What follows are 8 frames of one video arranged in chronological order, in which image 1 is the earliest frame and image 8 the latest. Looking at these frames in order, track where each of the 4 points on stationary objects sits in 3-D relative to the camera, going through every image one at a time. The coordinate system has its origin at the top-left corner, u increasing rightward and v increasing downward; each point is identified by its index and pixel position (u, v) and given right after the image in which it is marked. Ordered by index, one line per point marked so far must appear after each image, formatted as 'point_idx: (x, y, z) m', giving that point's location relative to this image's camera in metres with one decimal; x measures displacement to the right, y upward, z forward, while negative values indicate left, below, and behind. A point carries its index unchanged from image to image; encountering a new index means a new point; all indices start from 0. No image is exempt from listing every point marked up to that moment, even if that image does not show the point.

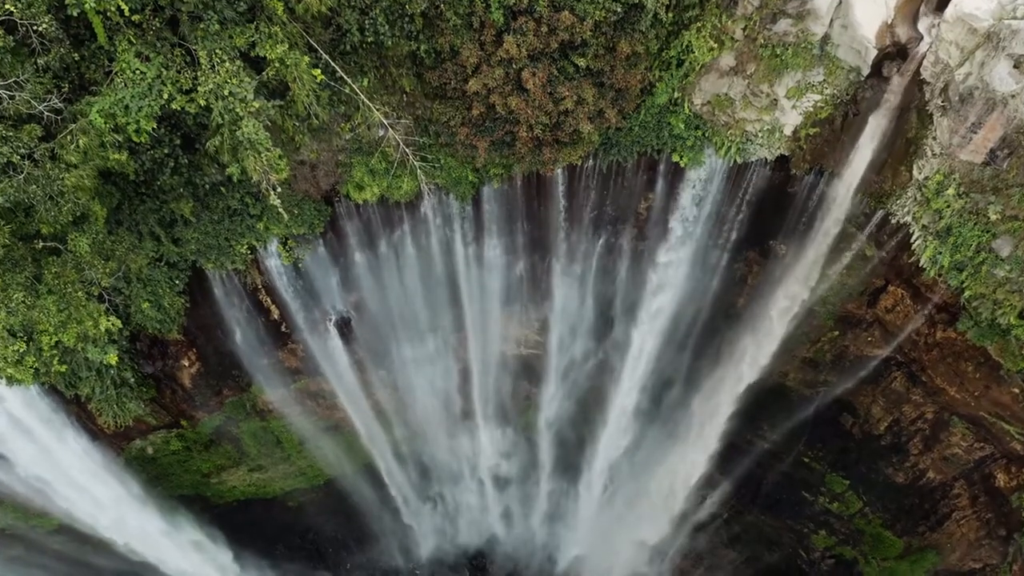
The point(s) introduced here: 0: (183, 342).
0: (-4.8, -0.8, +9.6) m
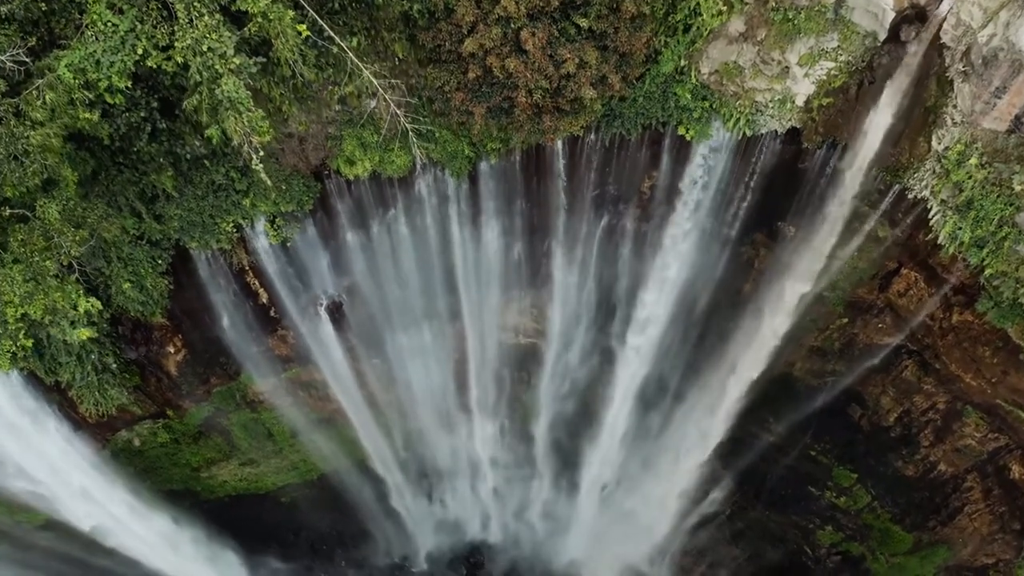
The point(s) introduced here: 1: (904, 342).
0: (-4.8, -0.5, +9.3) m
1: (+5.4, -0.8, +9.2) m
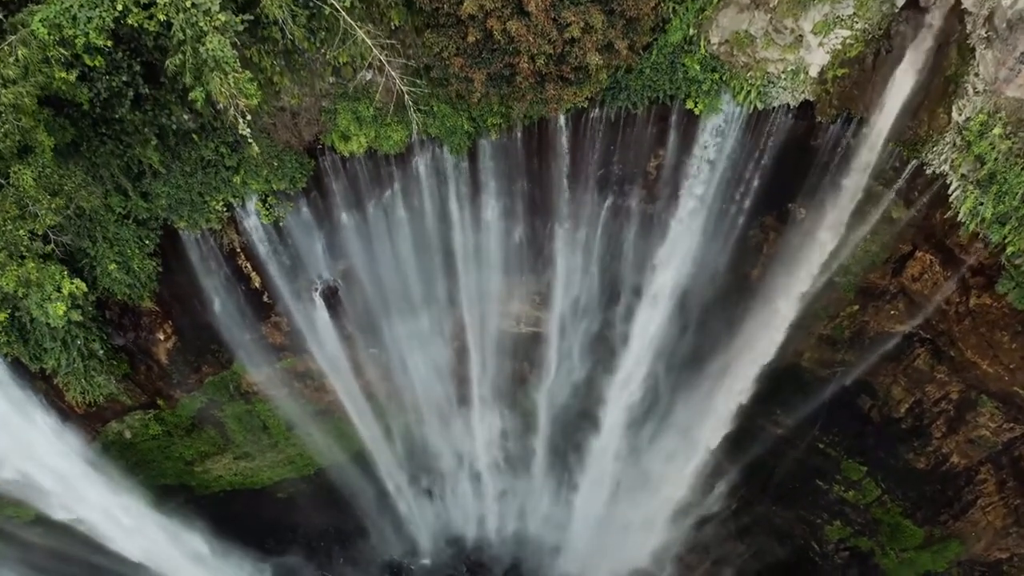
0: (-4.8, -0.3, +9.0) m
1: (+5.4, -0.6, +8.9) m
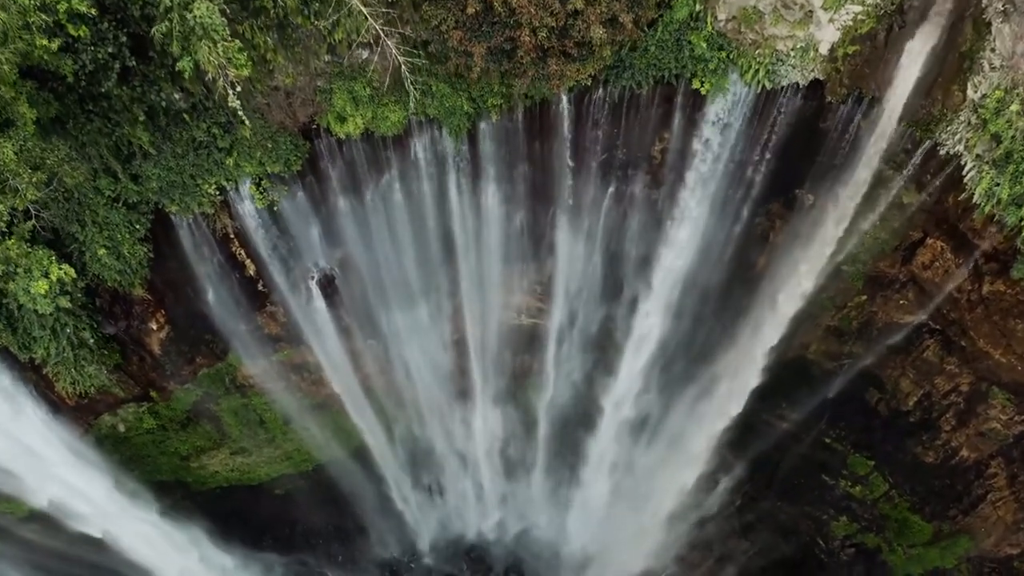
0: (-4.7, -0.2, +8.7) m
1: (+5.4, -0.4, +8.7) m
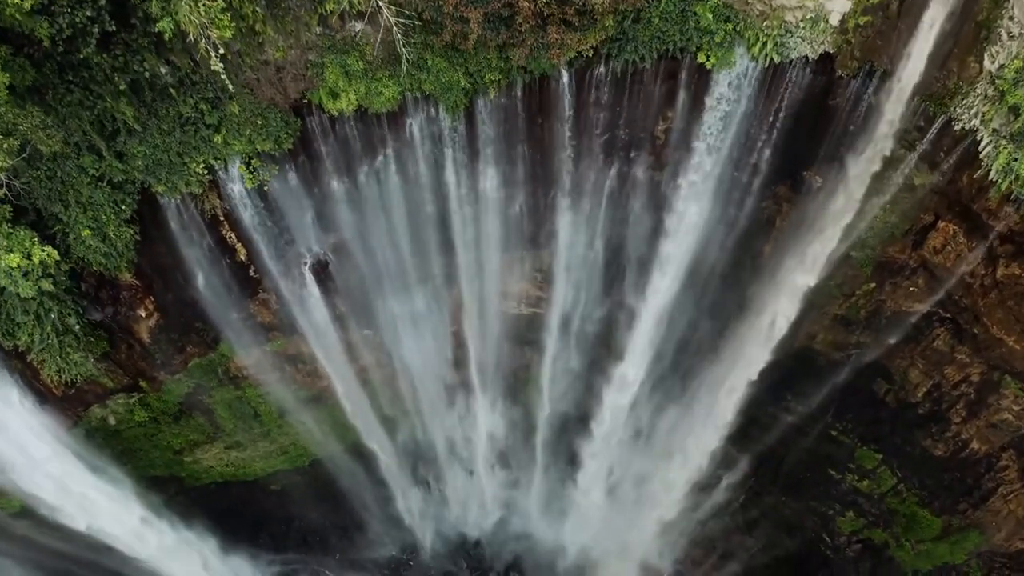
0: (-4.8, 0.0, +8.5) m
1: (+5.4, -0.3, +8.5) m
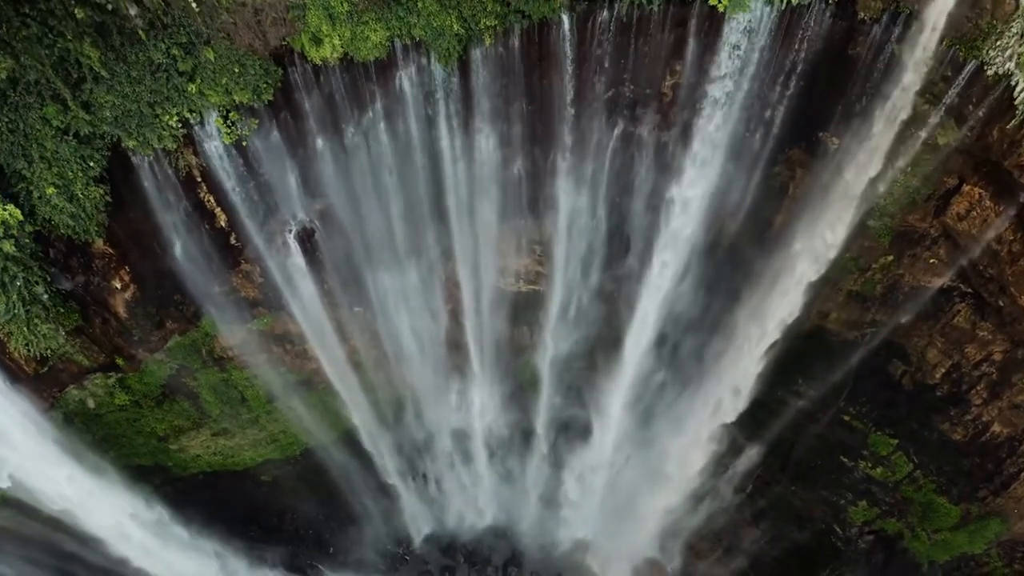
0: (-4.8, +0.4, +8.0) m
1: (+5.4, +0.1, +8.0) m
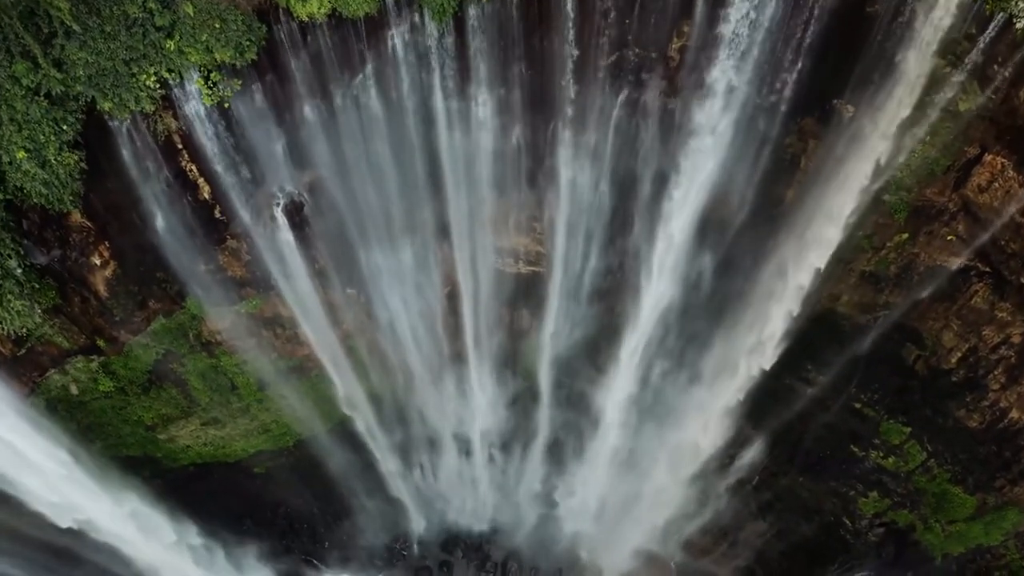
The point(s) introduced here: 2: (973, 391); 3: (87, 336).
0: (-4.8, +0.7, +7.6) m
1: (+5.4, +0.4, +7.6) m
2: (+6.0, -1.2, +8.5) m
3: (-5.3, -0.6, +8.3) m
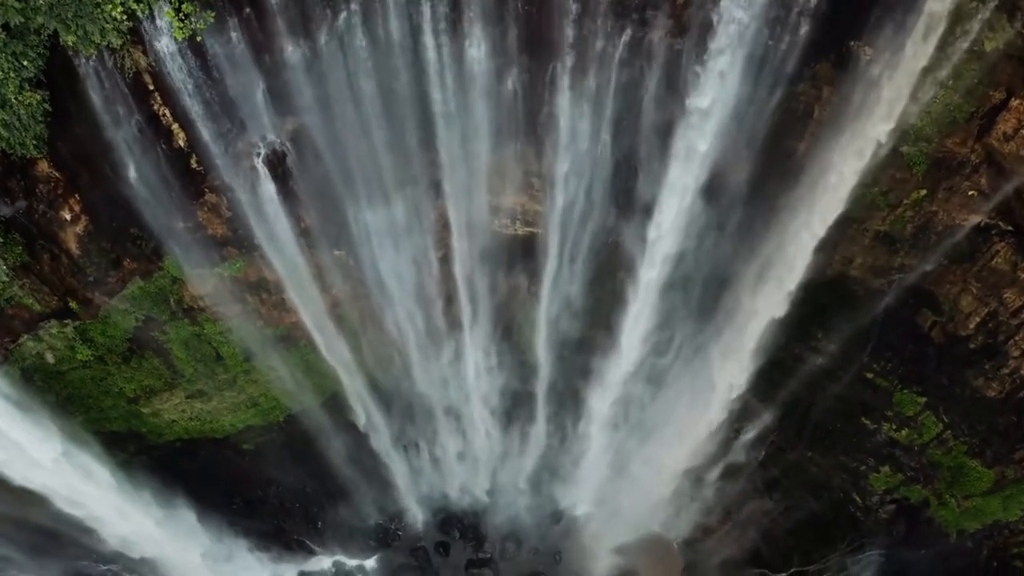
0: (-4.8, +1.1, +7.1) m
1: (+5.3, +0.9, +7.1) m
2: (+5.9, -0.7, +8.0) m
3: (-5.4, -0.1, +7.9) m
